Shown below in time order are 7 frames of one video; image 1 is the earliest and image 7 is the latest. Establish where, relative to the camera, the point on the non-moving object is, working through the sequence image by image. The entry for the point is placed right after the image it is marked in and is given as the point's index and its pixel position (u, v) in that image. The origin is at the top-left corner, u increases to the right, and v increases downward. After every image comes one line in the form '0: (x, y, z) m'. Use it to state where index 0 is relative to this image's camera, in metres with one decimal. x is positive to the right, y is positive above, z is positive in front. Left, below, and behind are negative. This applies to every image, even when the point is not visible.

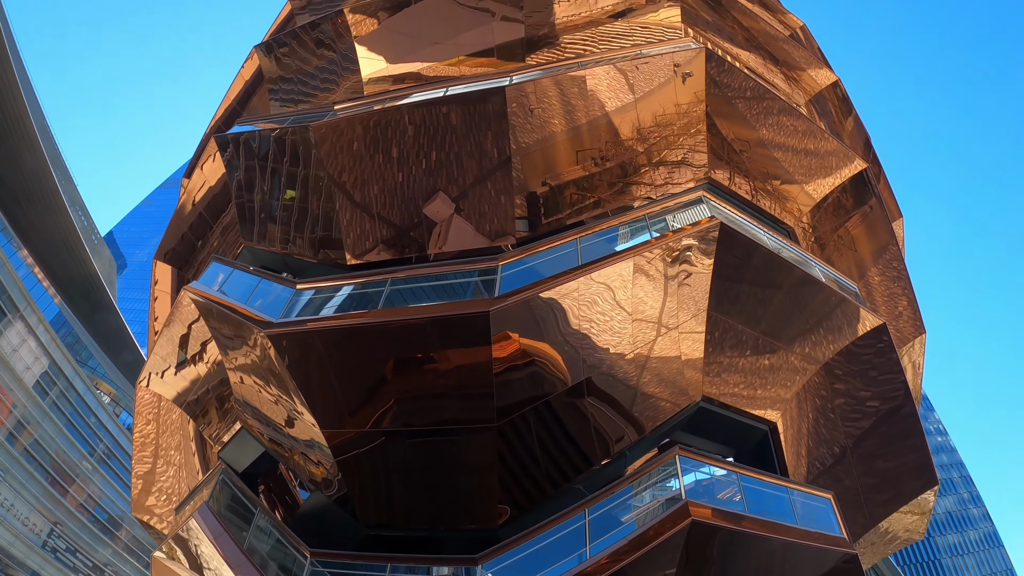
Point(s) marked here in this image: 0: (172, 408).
0: (-8.0, -2.7, +19.9) m
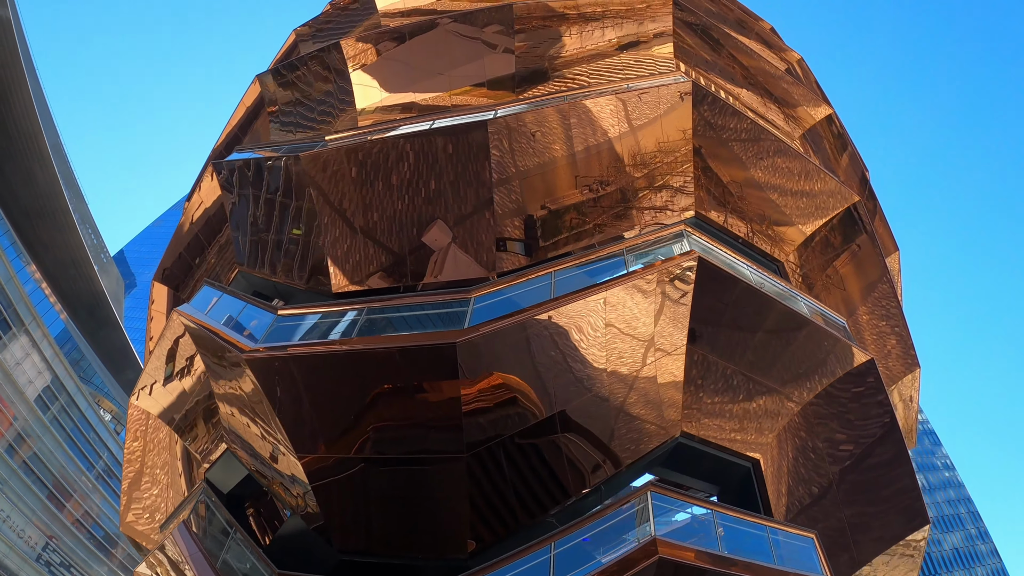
0: (-8.3, -3.2, +20.1) m
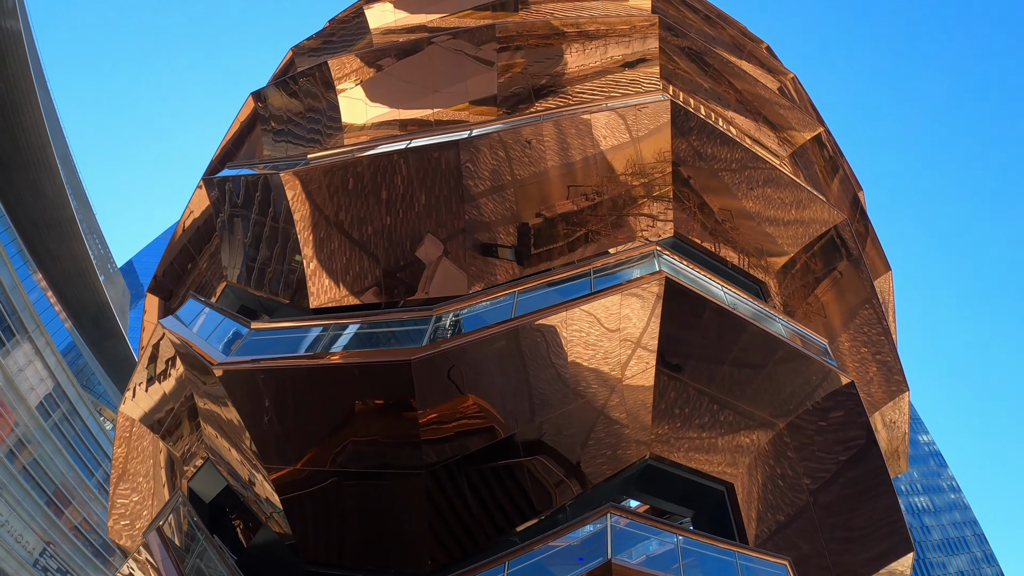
0: (-8.8, -3.6, +20.3) m
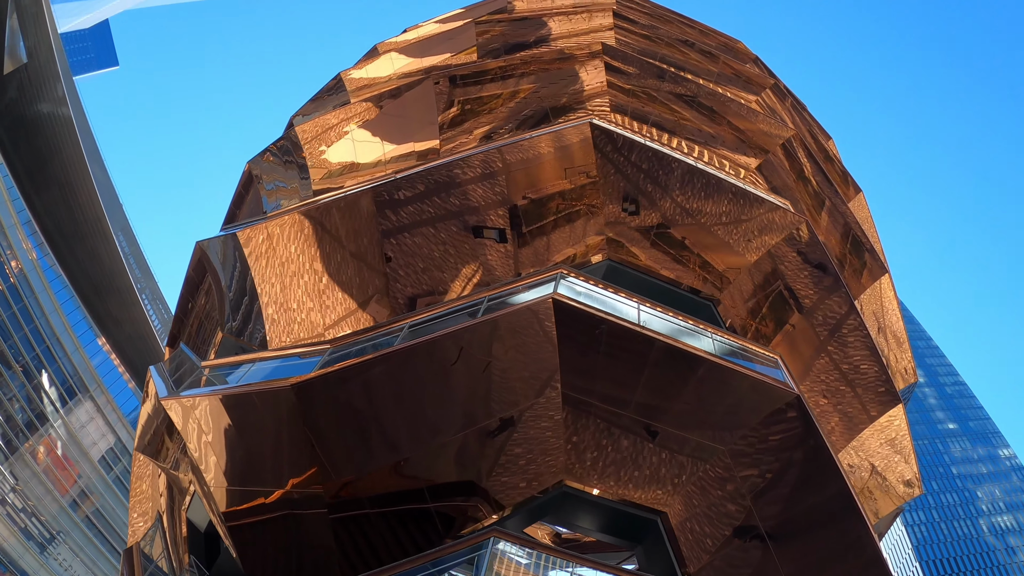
0: (-9.5, -4.9, +21.7) m
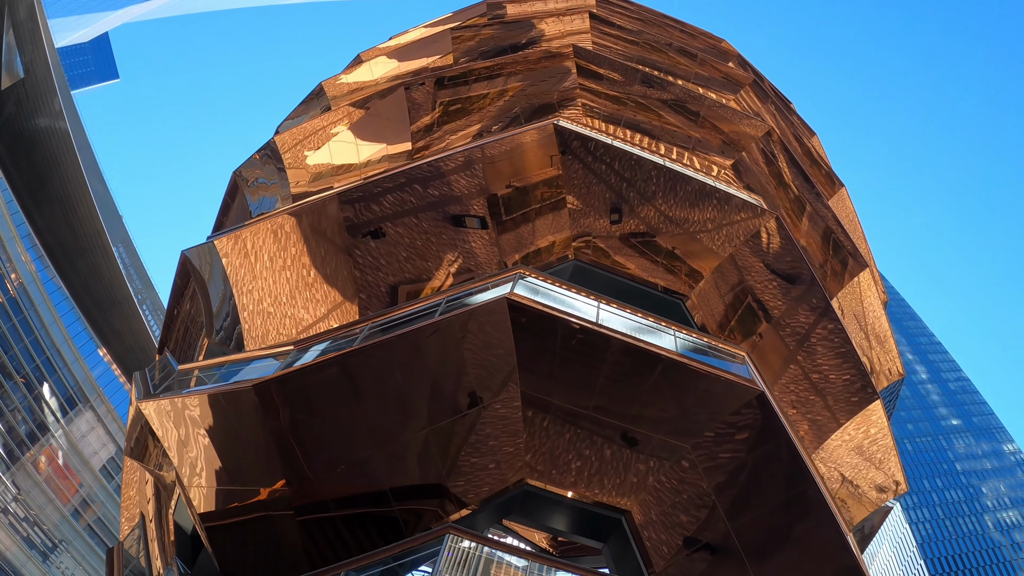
0: (-10.0, -5.1, +22.0) m
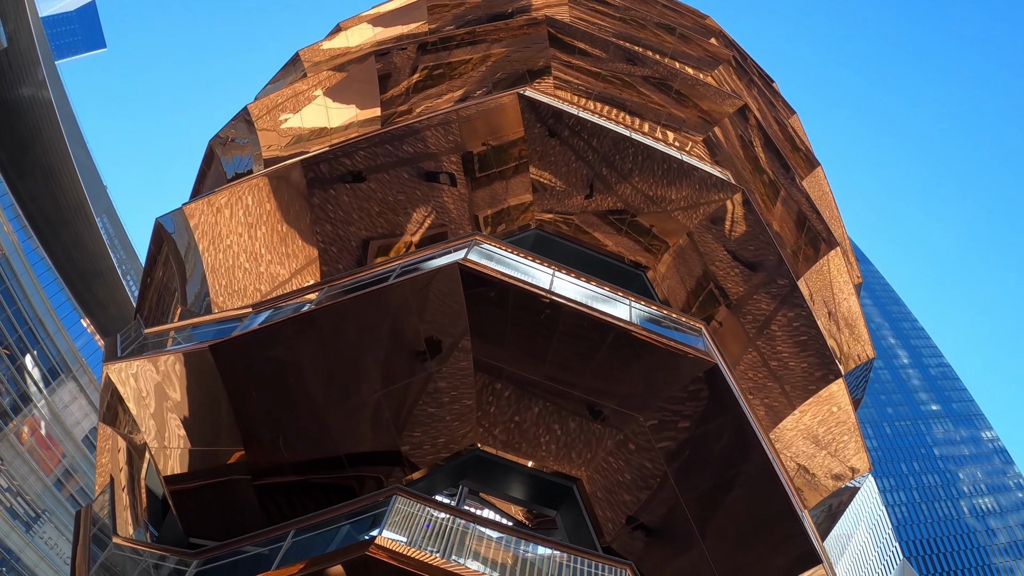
0: (-10.8, -4.2, +22.1) m
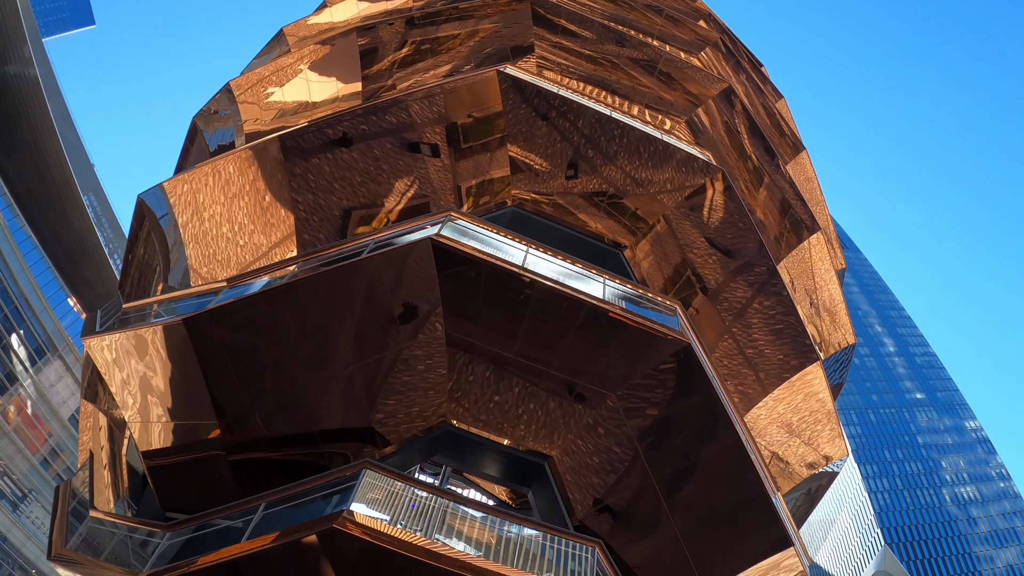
0: (-11.3, -3.6, +22.1) m
